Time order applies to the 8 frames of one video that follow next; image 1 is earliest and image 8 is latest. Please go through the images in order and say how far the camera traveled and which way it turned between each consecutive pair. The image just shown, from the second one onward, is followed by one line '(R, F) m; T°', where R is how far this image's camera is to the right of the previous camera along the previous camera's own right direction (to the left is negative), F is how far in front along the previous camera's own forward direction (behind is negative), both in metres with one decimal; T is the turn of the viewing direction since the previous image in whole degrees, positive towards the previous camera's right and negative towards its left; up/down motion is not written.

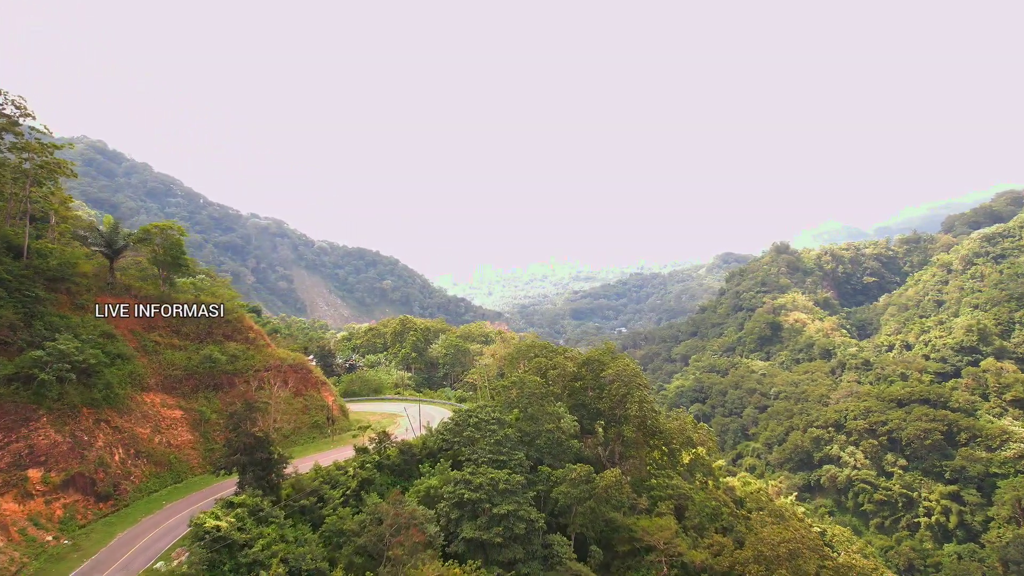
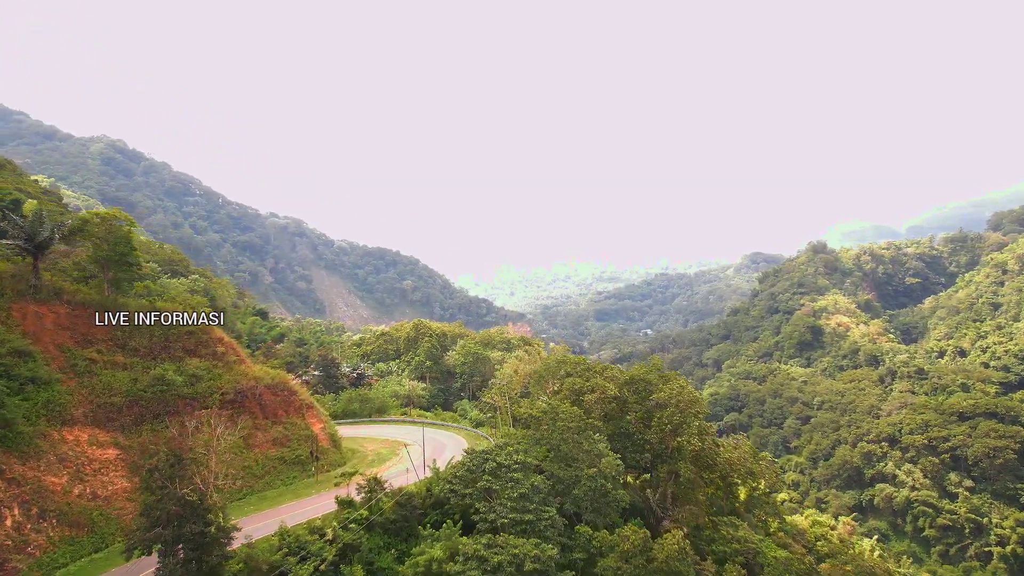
(-0.1, +4.0) m; -2°
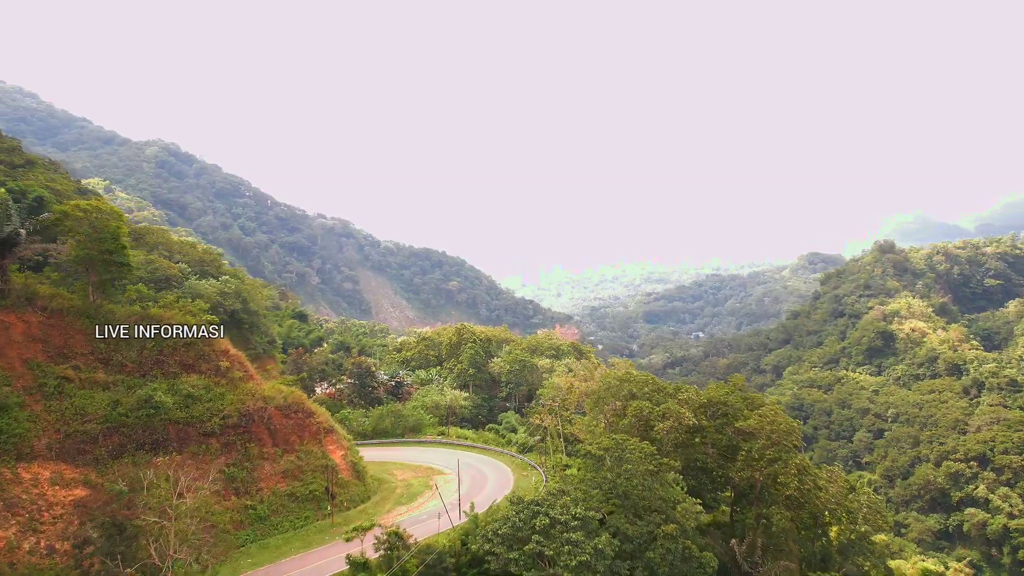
(-0.2, +2.8) m; -4°
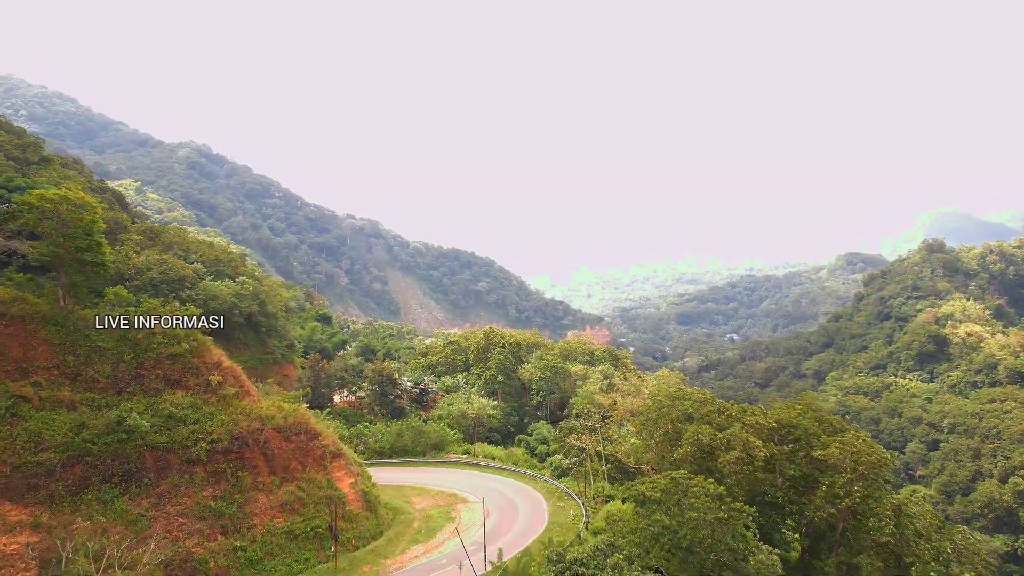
(-0.1, +2.1) m; -2°
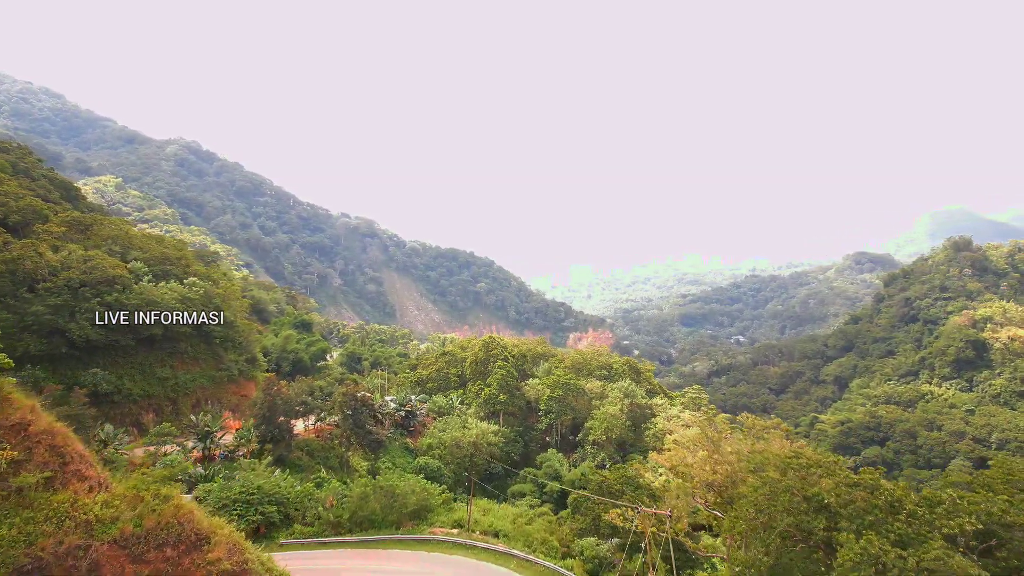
(-0.2, +5.3) m; 0°
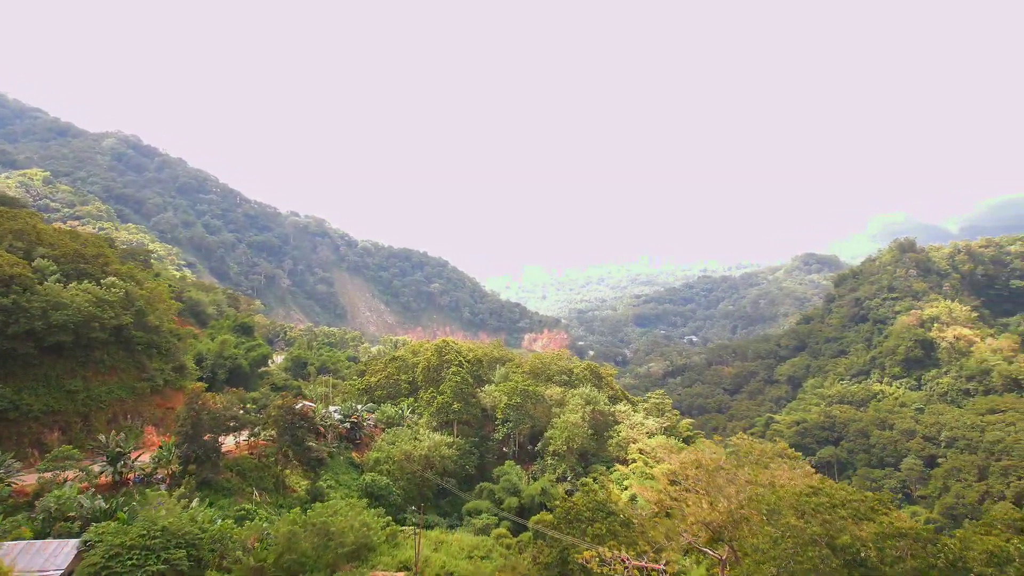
(0.0, +1.8) m; +4°
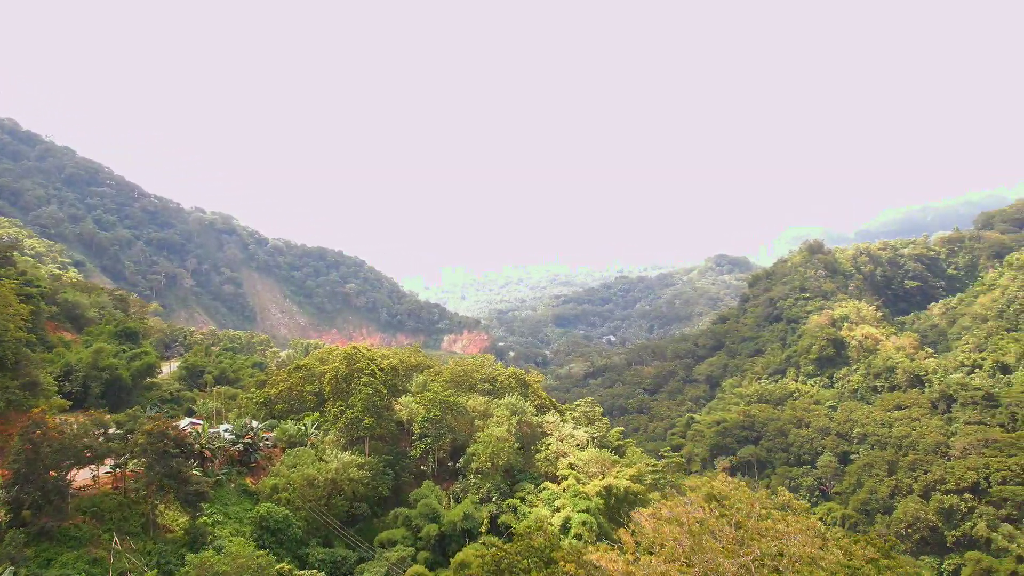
(0.0, +2.4) m; +7°
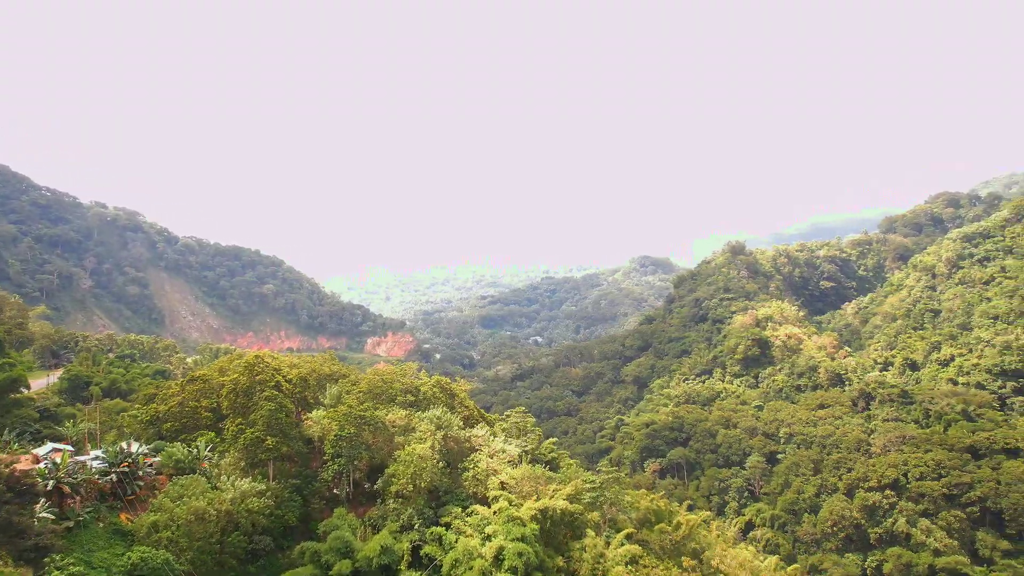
(0.0, +2.3) m; +6°
